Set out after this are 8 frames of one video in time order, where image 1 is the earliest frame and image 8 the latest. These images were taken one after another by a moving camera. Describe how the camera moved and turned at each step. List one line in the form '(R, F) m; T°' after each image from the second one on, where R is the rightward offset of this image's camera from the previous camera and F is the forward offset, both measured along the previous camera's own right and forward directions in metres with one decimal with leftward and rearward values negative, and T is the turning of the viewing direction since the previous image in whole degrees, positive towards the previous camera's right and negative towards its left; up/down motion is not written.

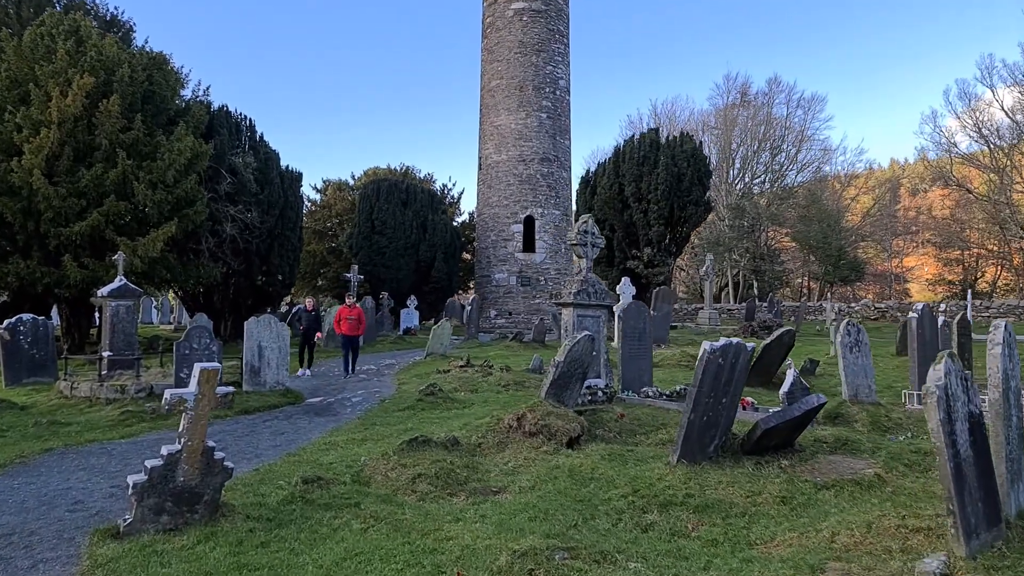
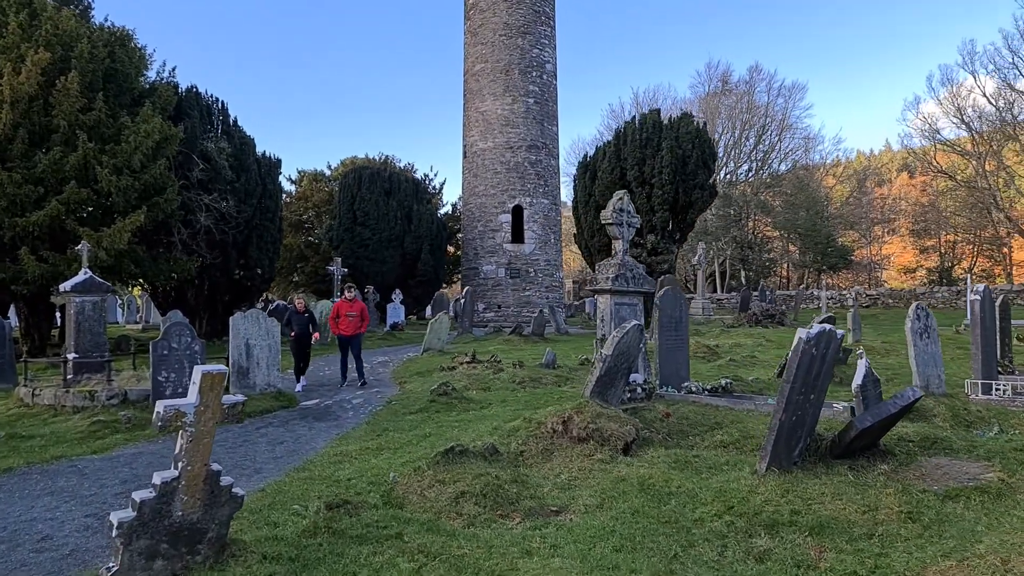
(-0.5, +0.8) m; +2°
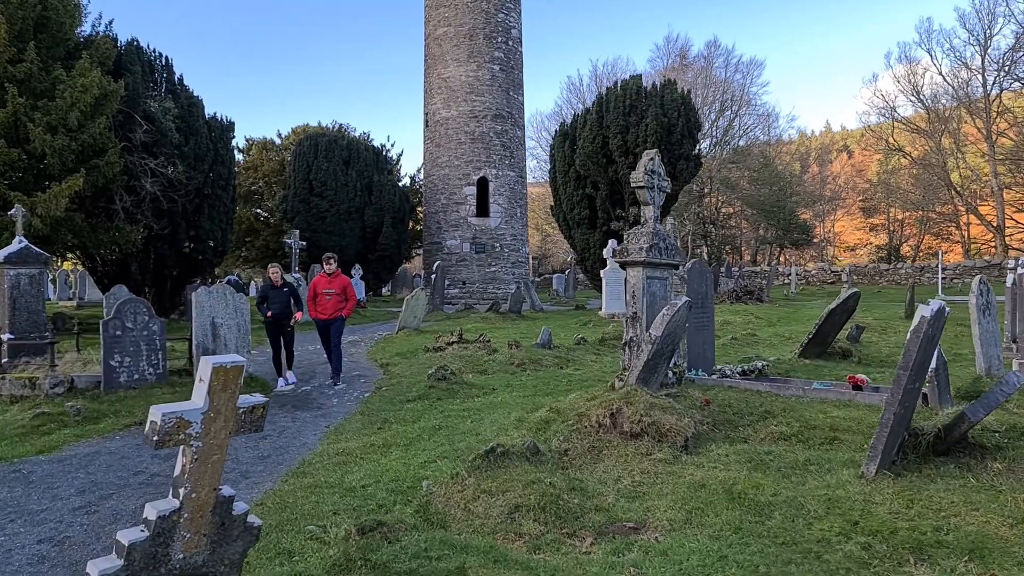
(-0.5, +0.8) m; +4°
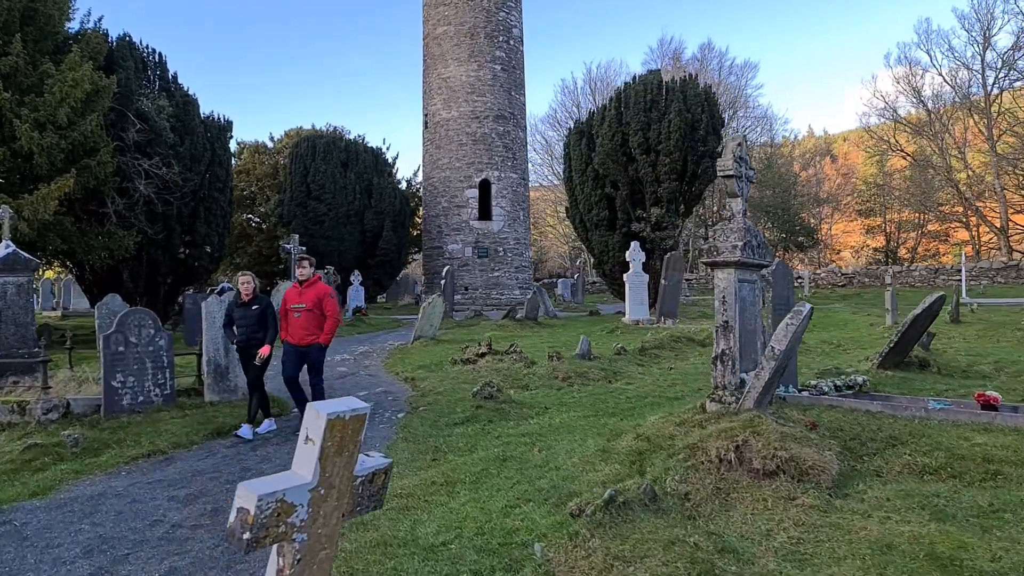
(-0.6, +0.8) m; +1°
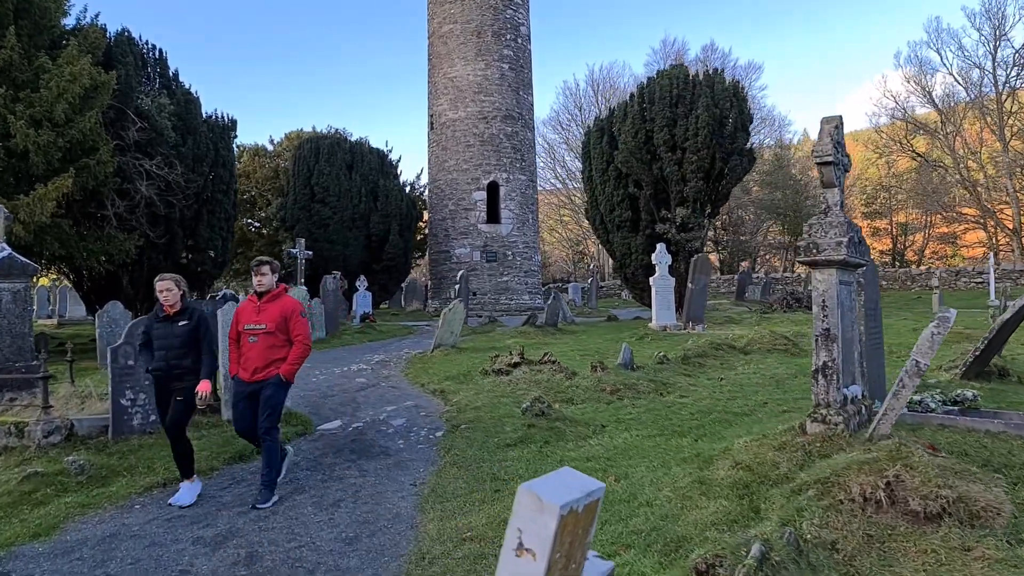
(-0.4, +0.6) m; 0°
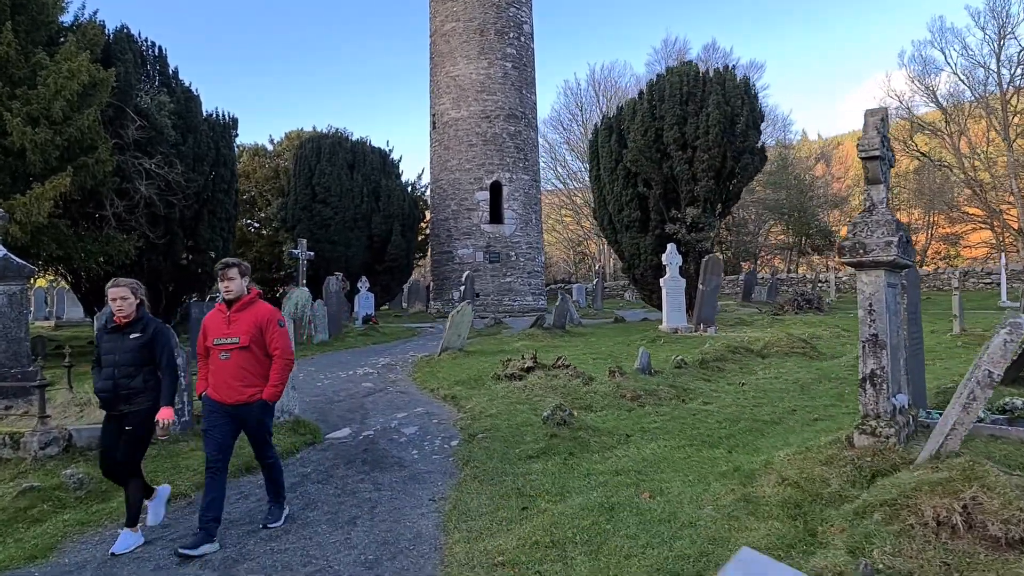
(-0.2, +0.3) m; 0°
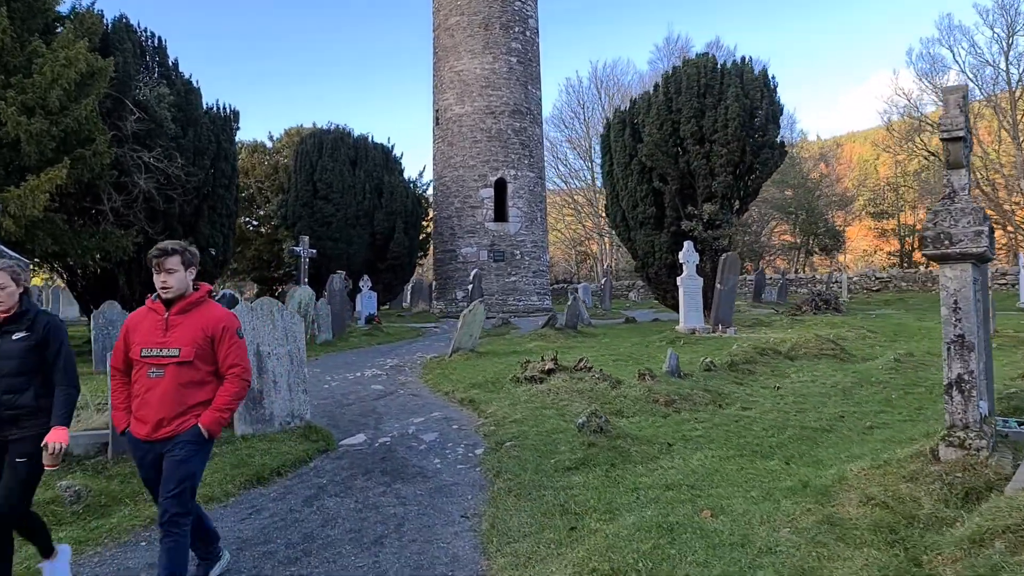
(-0.2, +0.4) m; 0°
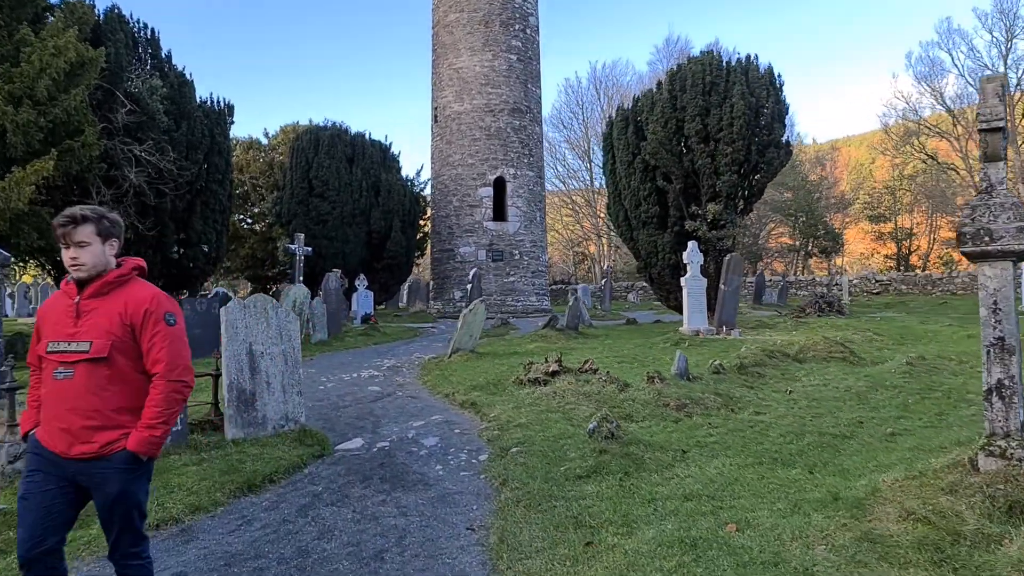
(-0.1, +0.2) m; 0°
